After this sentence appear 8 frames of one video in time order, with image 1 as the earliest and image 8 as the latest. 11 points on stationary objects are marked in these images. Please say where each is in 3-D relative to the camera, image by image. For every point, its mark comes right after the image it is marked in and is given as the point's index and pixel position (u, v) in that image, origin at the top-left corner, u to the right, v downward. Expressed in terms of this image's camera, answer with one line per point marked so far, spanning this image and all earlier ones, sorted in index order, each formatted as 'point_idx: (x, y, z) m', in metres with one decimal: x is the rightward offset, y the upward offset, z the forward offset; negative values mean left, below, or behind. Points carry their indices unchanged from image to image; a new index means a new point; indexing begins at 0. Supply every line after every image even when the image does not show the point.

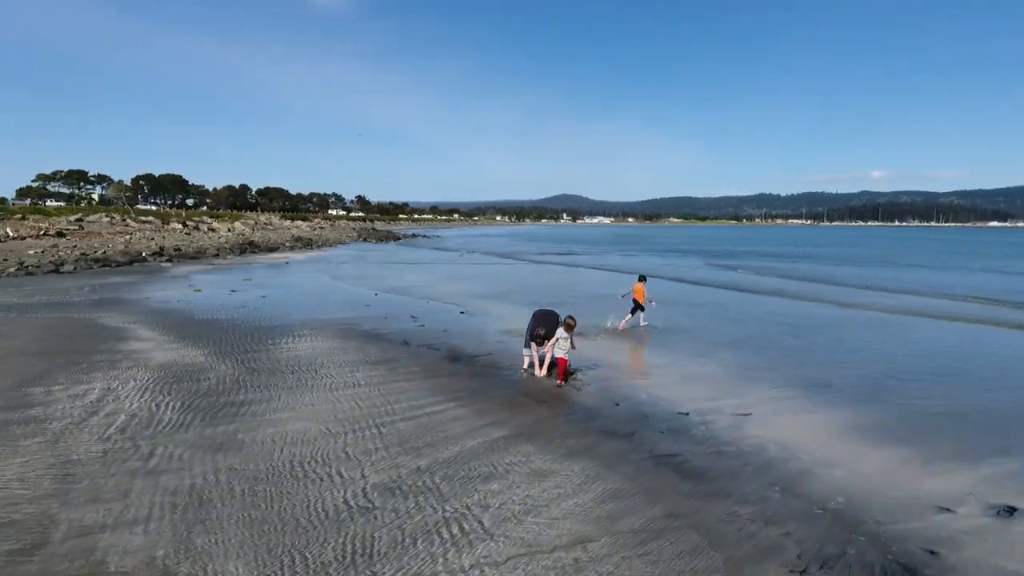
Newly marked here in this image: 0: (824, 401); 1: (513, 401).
0: (+3.2, -1.2, +6.4) m
1: (0.0, -1.1, +6.2) m
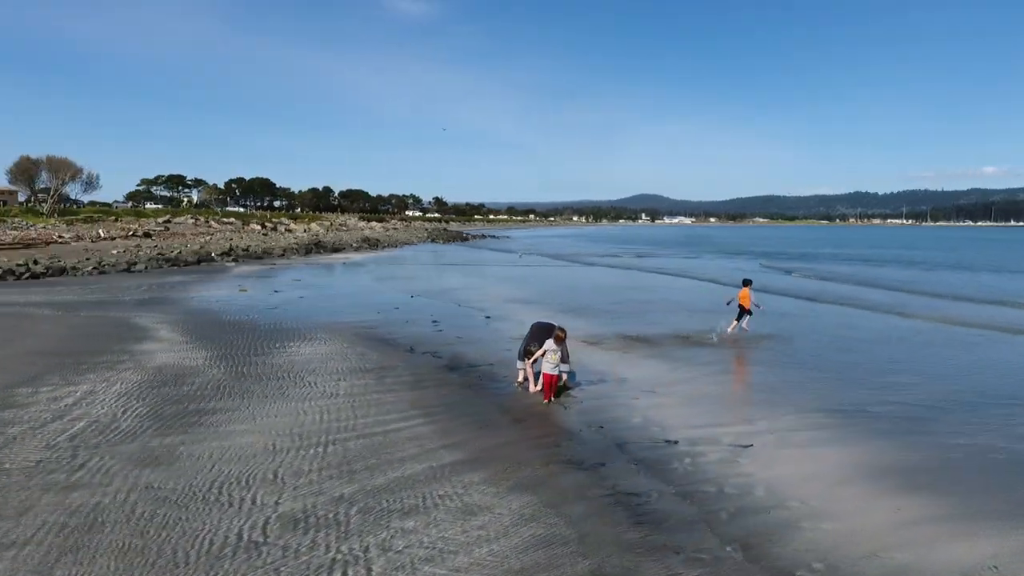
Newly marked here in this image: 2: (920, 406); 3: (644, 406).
0: (+3.0, -1.3, +5.5) m
1: (-0.3, -1.2, +5.7) m
2: (+4.3, -1.2, +6.5) m
3: (+1.3, -1.2, +6.3) m
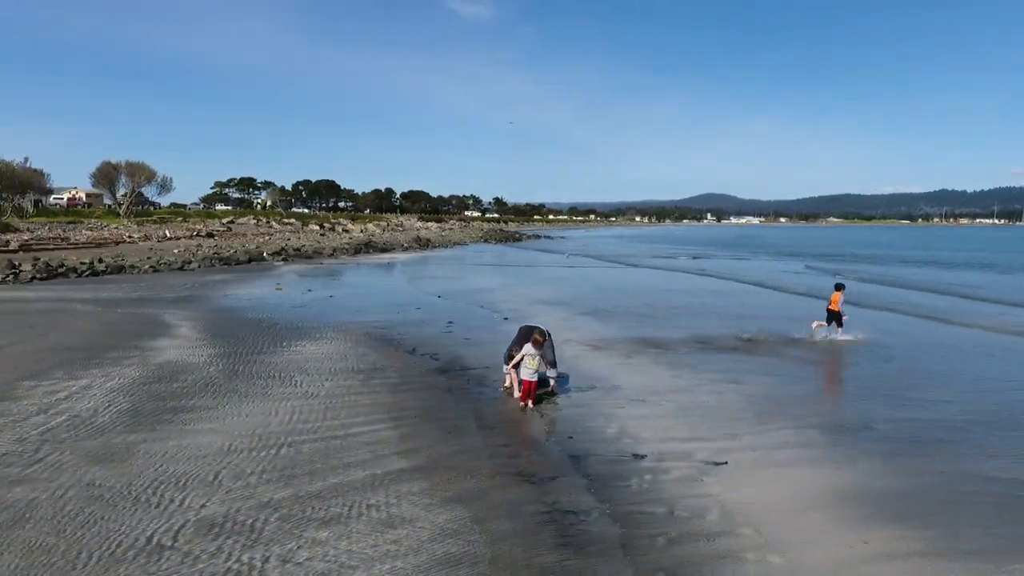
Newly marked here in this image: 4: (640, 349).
0: (+2.7, -1.3, +5.0) m
1: (-0.5, -1.2, +5.5) m
2: (+4.0, -1.3, +5.9) m
3: (+1.1, -1.2, +5.9) m
4: (+1.8, -0.9, +9.0) m
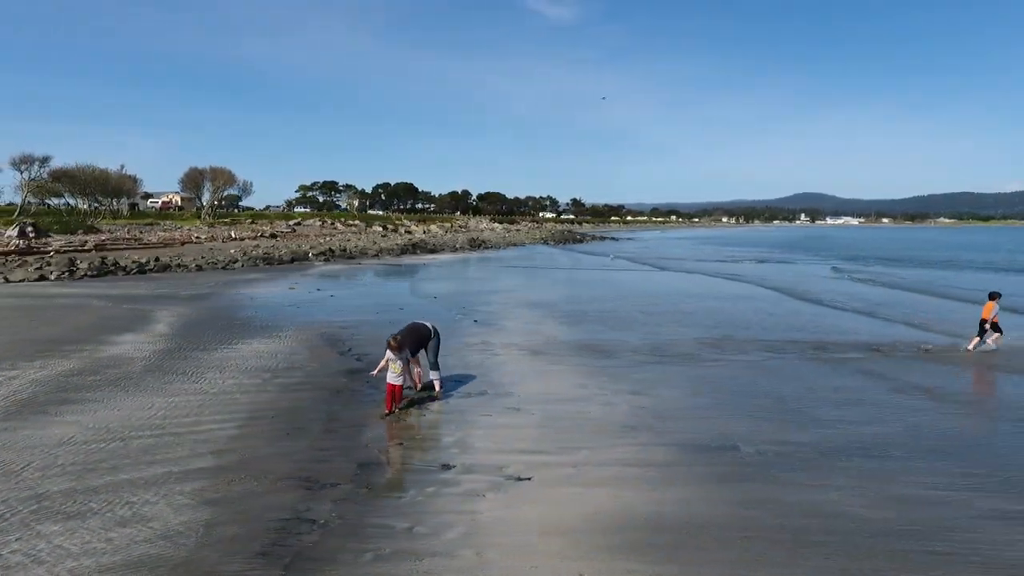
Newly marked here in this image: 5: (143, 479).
0: (+1.2, -1.4, +4.7) m
1: (-1.9, -1.2, +5.5) m
2: (+2.7, -1.4, +5.3) m
3: (-0.3, -1.2, +5.7) m
4: (+0.9, -0.9, +8.7) m
5: (-2.6, -1.3, +4.4) m
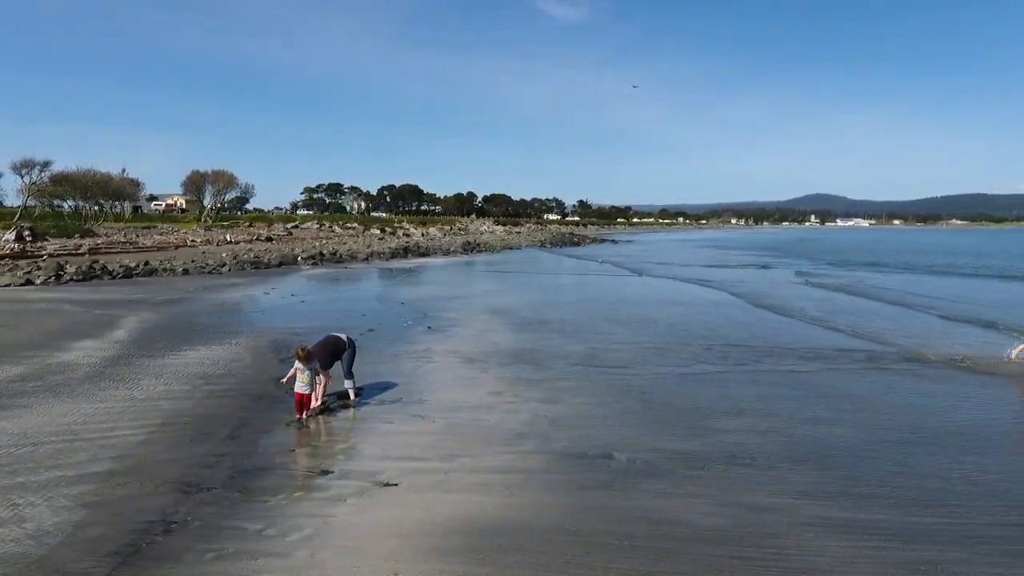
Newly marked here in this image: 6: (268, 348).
0: (+0.2, -1.5, +4.9) m
1: (-2.9, -1.4, +5.9) m
2: (+1.7, -1.5, +5.6) m
3: (-1.2, -1.4, +6.0) m
4: (0.0, -1.1, +9.0) m
5: (-3.6, -1.5, +4.7) m
6: (-3.8, -0.9, +9.7) m
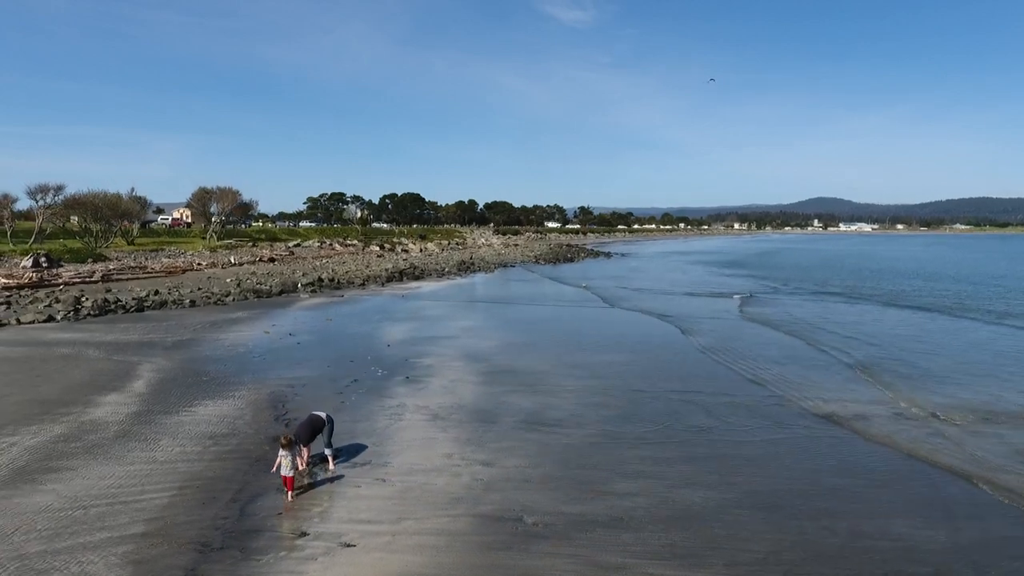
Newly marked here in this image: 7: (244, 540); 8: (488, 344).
0: (-0.6, -2.7, +6.6) m
1: (-3.6, -2.5, +7.6) m
2: (+0.9, -2.7, +7.3) m
3: (-2.0, -2.5, +7.8) m
4: (-0.7, -2.3, +10.7) m
5: (-4.3, -2.6, +6.5) m
6: (-4.5, -2.1, +11.5) m
7: (-2.8, -2.6, +6.6) m
8: (-0.7, -1.6, +18.0) m
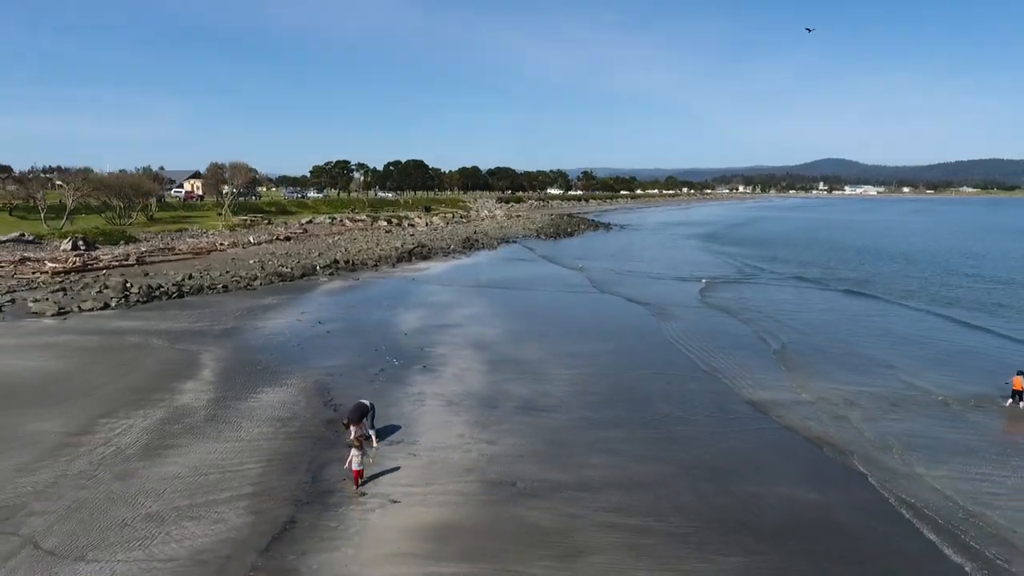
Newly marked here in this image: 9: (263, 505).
0: (-0.6, -3.2, +9.6) m
1: (-3.7, -3.0, +10.5) m
2: (+0.9, -3.2, +10.2) m
3: (-2.0, -3.0, +10.7) m
4: (-0.8, -2.6, +13.6) m
5: (-4.4, -3.2, +9.4) m
6: (-4.6, -2.4, +14.4) m
7: (-2.9, -3.2, +9.5) m
8: (-0.7, -1.5, +20.8) m
9: (-3.6, -3.2, +9.2) m
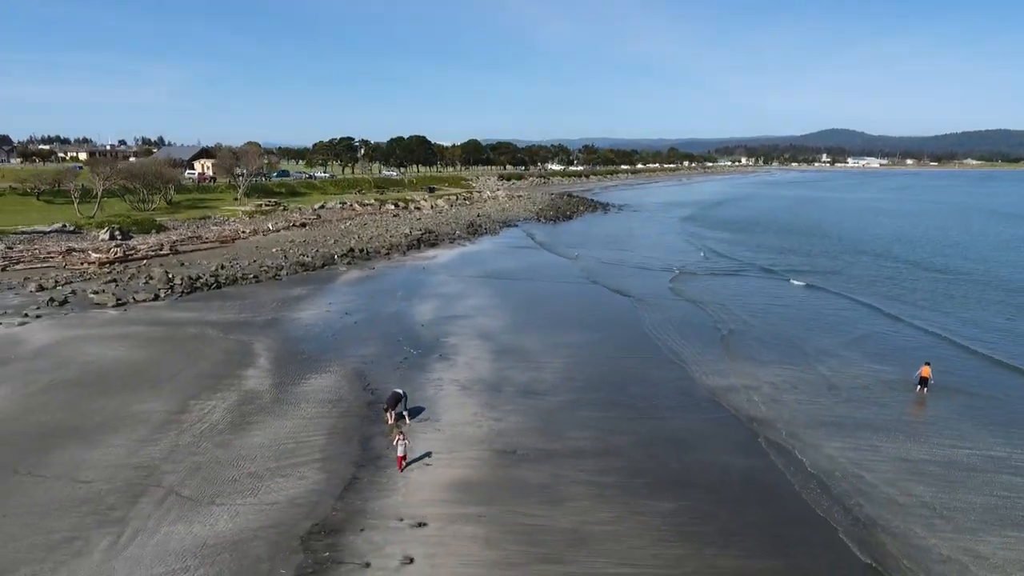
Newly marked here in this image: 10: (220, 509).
0: (-0.6, -3.6, +13.0) m
1: (-3.6, -3.4, +13.9) m
2: (+0.9, -3.6, +13.6) m
3: (-2.0, -3.4, +14.1) m
4: (-0.7, -2.8, +17.0) m
5: (-4.4, -3.6, +12.8) m
6: (-4.5, -2.5, +17.7) m
7: (-2.8, -3.6, +12.9) m
8: (-0.6, -1.3, +24.1) m
9: (-3.6, -3.6, +12.6) m
10: (-5.2, -4.0, +11.2) m
